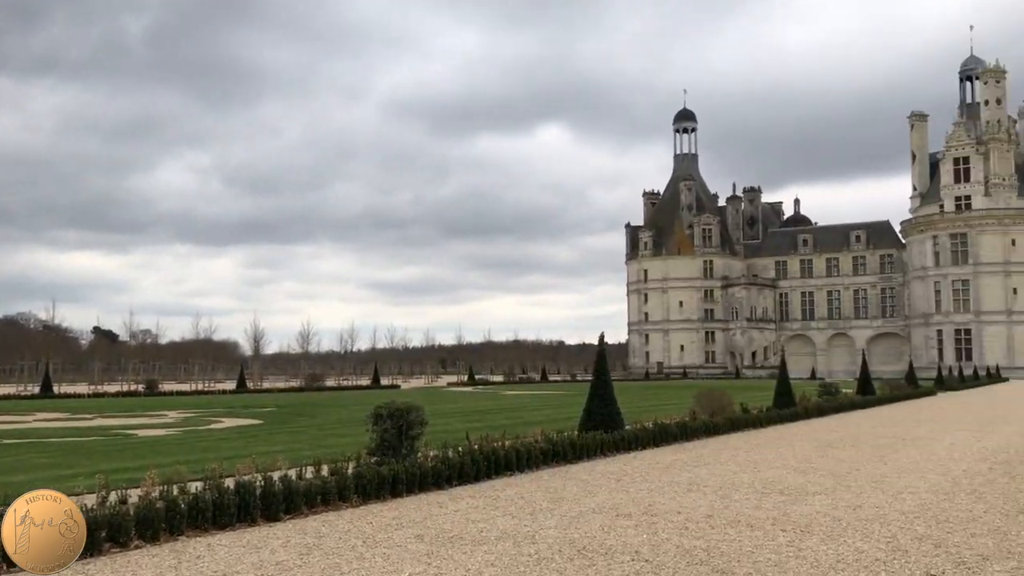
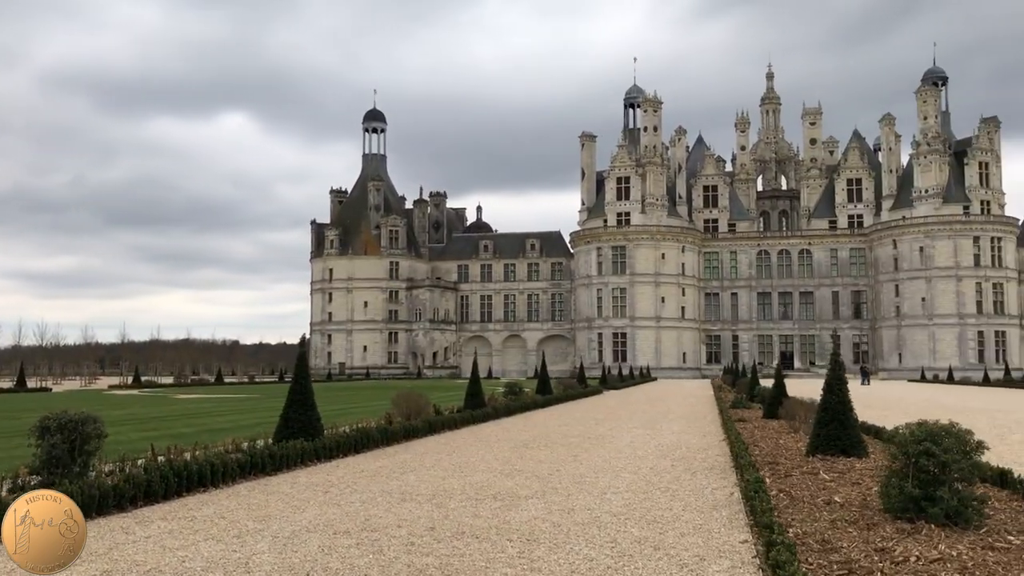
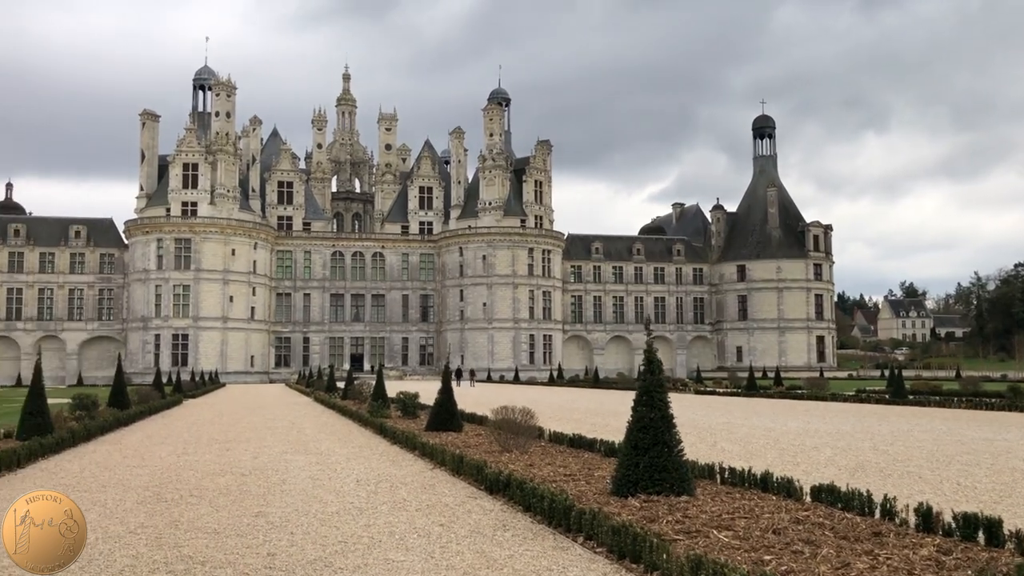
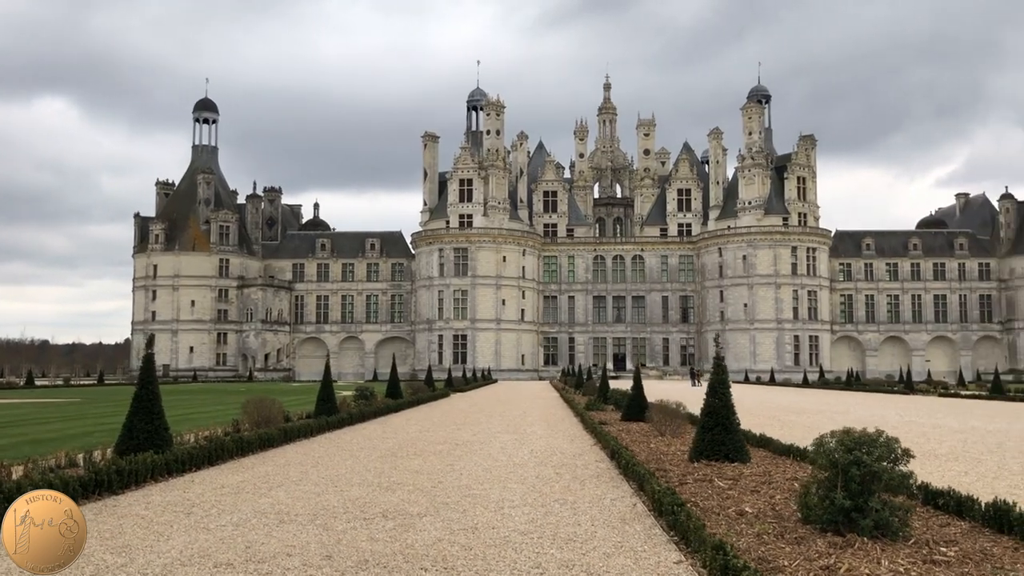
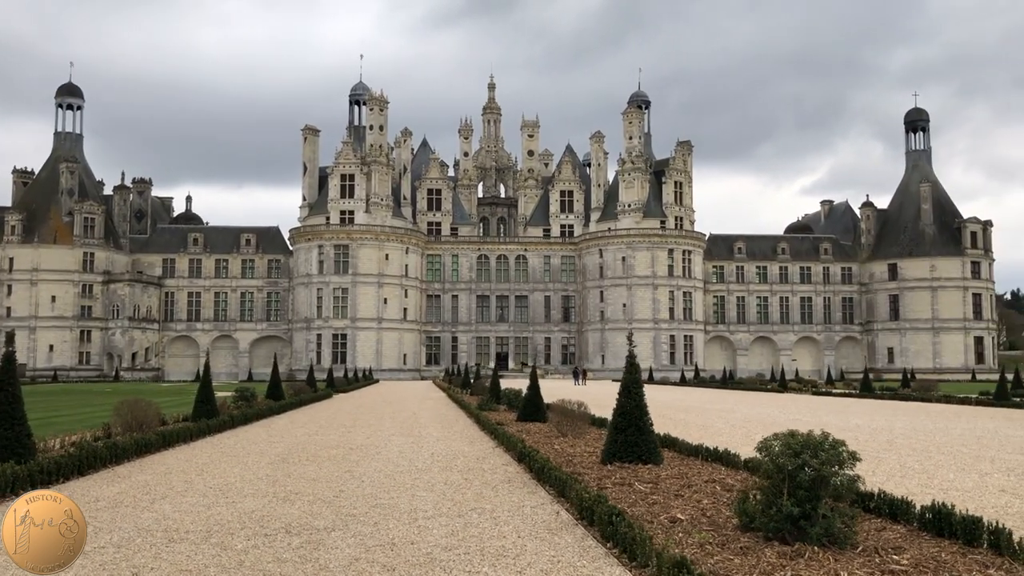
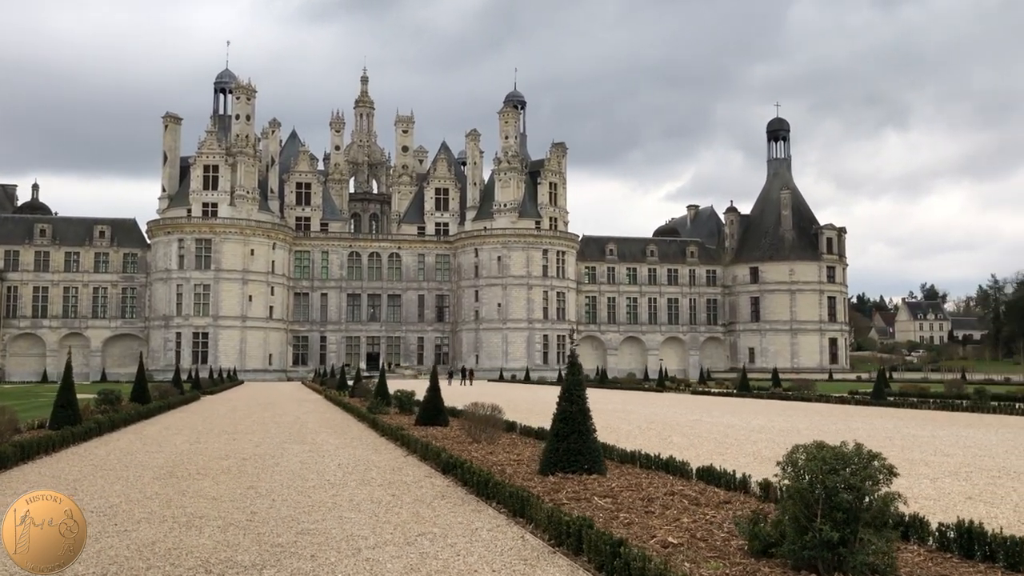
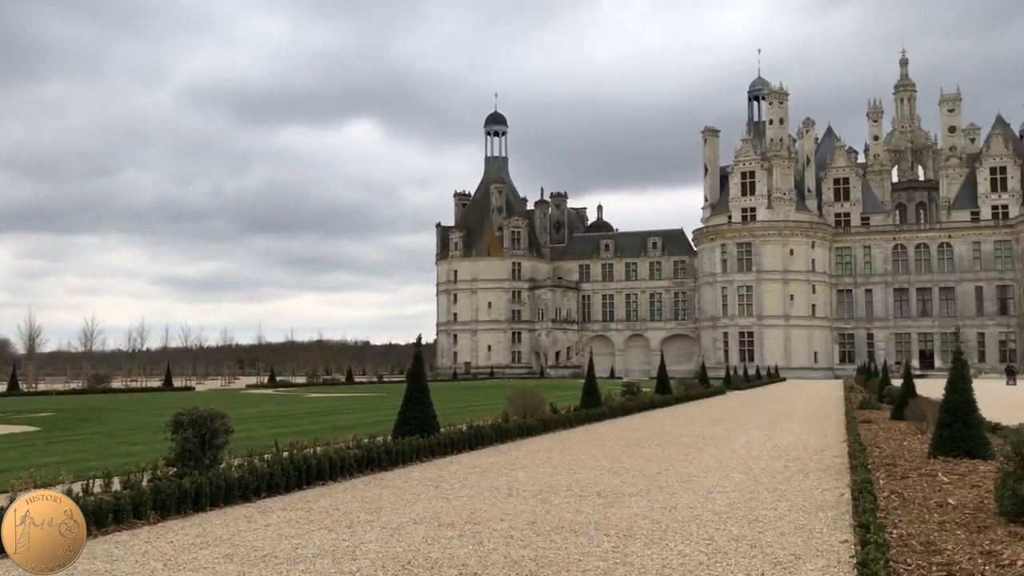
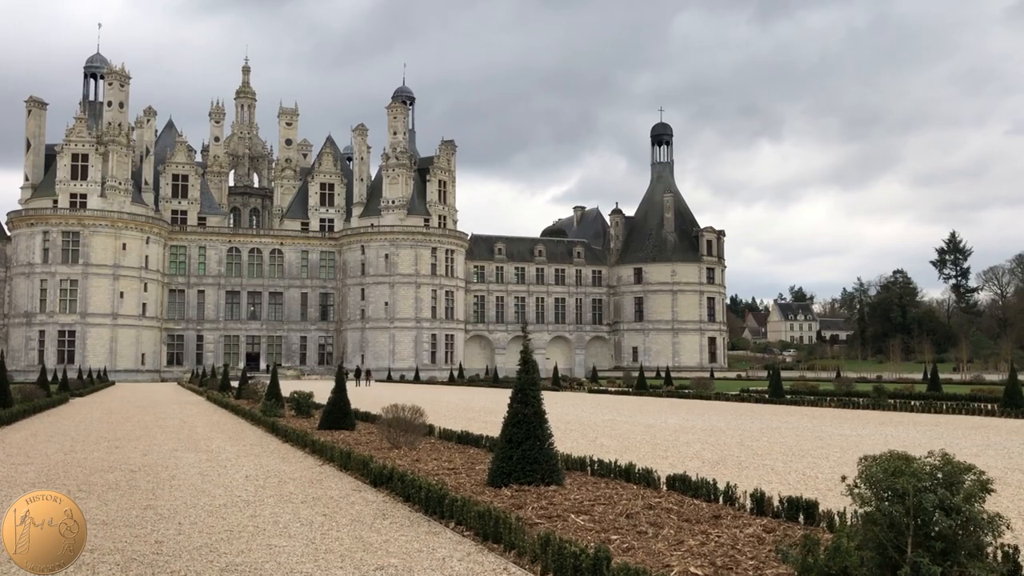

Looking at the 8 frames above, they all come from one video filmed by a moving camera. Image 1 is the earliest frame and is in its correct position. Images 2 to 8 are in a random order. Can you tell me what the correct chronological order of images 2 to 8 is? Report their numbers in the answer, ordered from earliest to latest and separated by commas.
7, 2, 4, 5, 6, 8, 3
